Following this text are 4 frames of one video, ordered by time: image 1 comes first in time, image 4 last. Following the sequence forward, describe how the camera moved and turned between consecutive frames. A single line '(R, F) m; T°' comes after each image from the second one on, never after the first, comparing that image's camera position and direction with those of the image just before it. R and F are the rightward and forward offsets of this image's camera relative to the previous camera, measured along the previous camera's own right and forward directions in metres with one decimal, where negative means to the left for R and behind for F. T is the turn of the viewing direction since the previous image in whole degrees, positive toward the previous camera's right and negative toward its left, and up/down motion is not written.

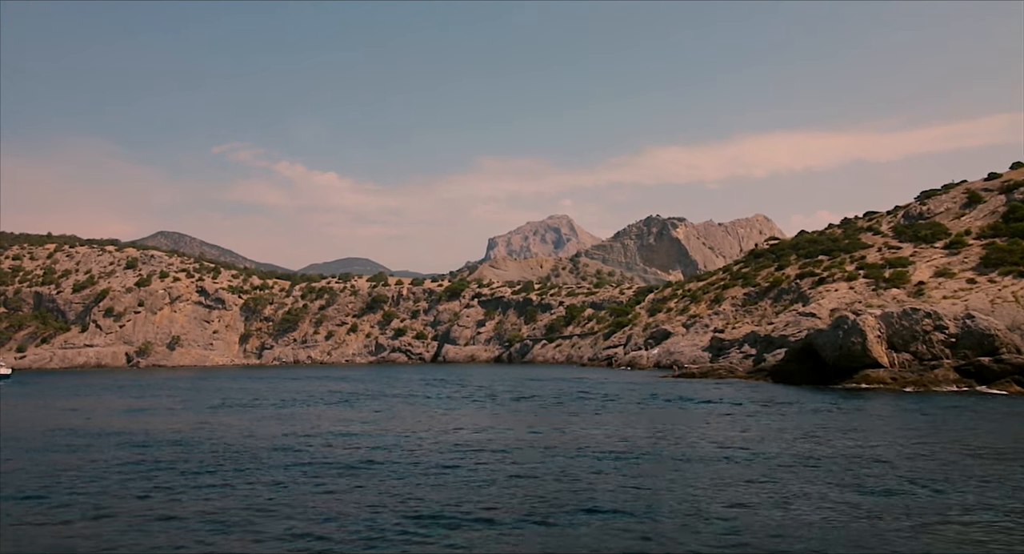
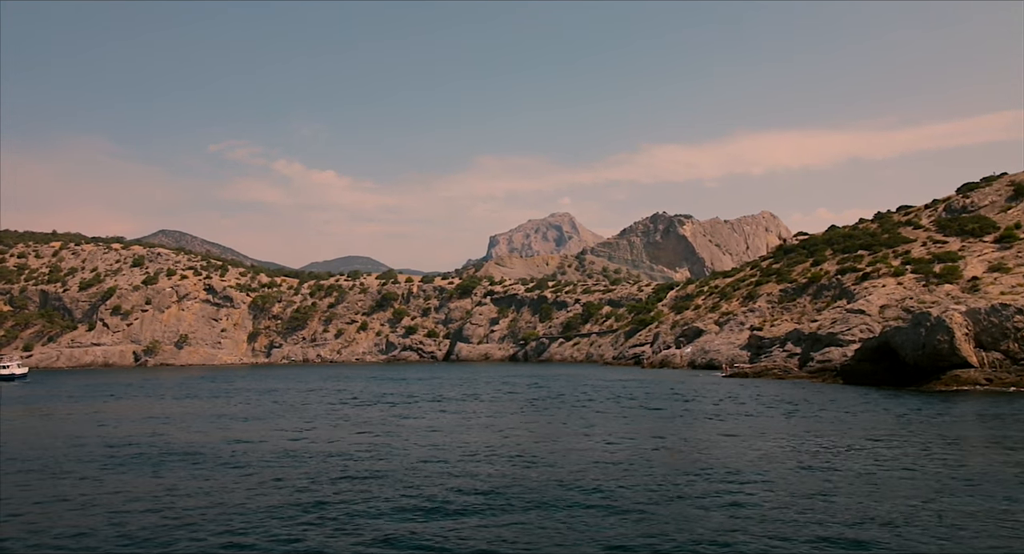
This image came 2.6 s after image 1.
(-3.5, +3.2) m; 0°
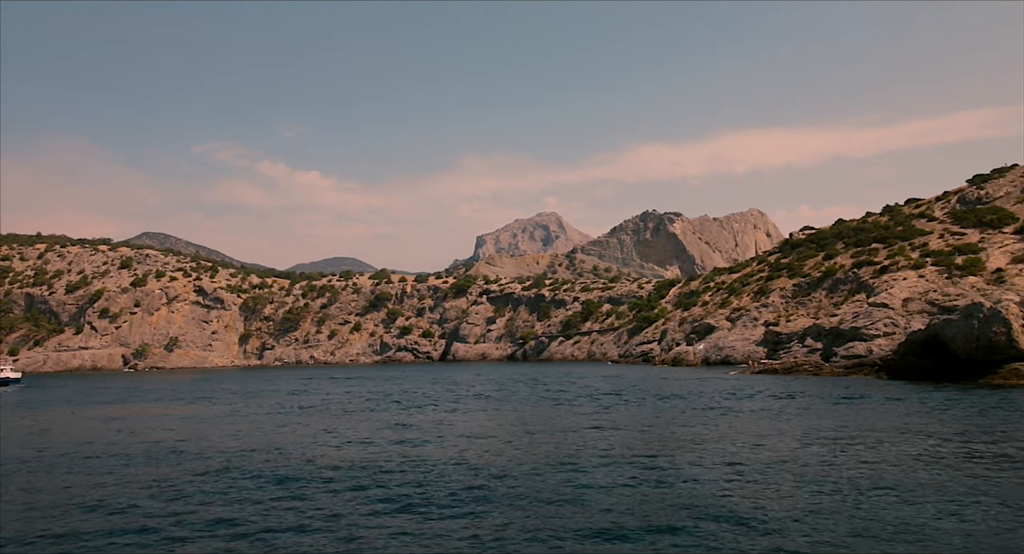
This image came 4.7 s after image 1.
(-2.8, +2.3) m; +1°
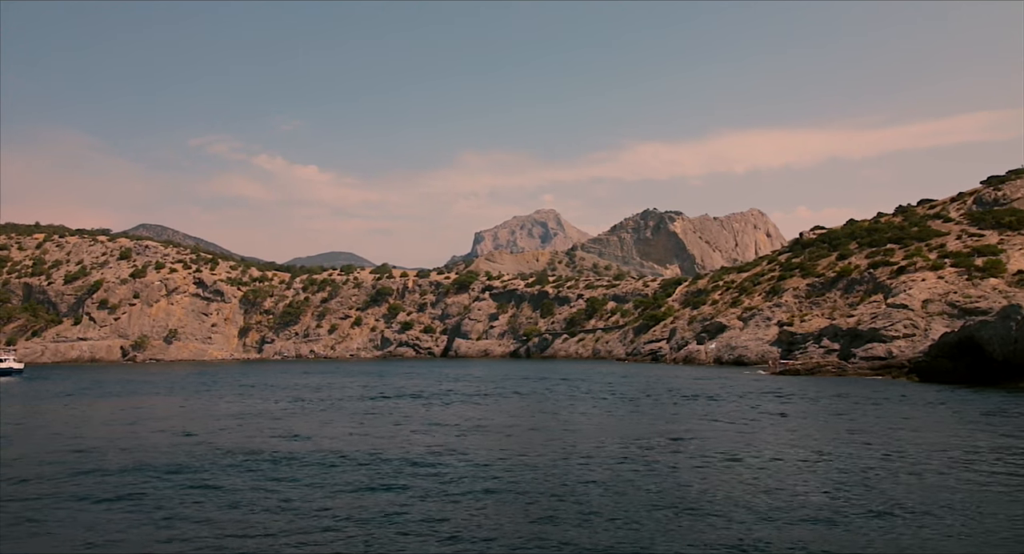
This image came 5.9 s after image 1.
(-1.6, +1.3) m; 0°
